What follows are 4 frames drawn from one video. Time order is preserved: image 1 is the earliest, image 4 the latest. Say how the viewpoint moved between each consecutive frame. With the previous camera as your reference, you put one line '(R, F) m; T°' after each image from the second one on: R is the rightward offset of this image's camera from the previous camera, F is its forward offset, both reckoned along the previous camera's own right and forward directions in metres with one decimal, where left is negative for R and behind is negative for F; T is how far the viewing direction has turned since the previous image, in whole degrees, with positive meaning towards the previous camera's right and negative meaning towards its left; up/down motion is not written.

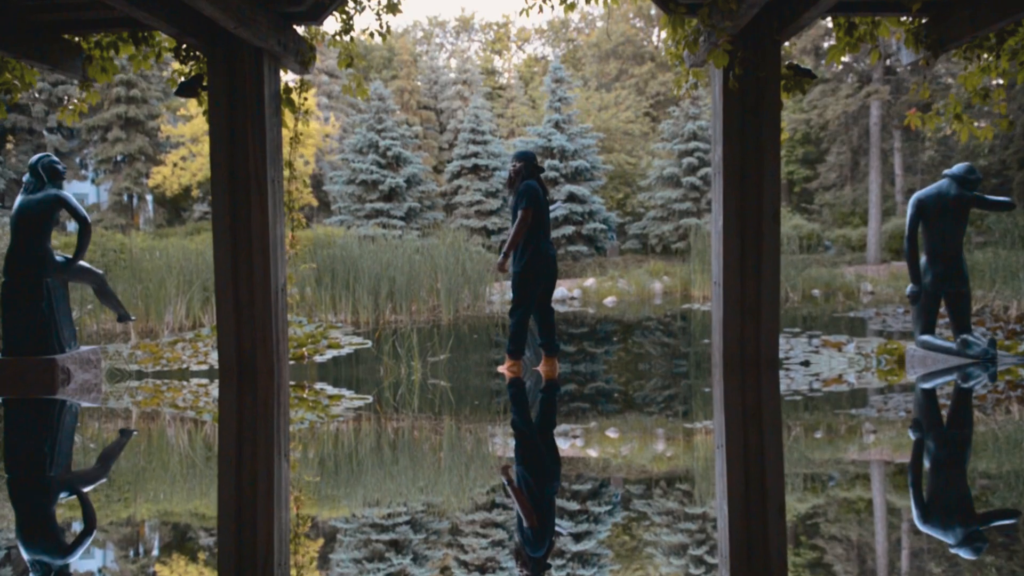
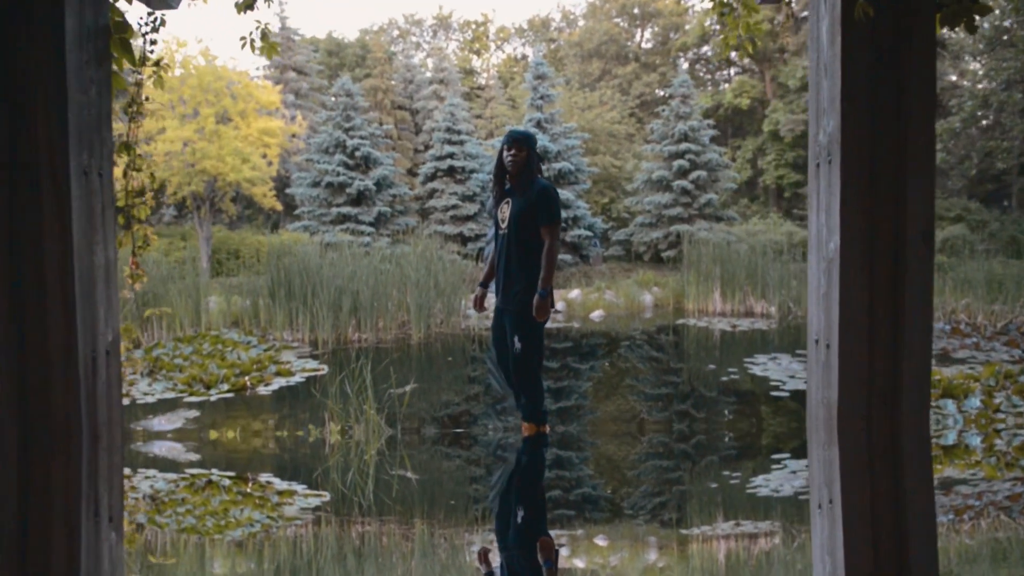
(0.0, +1.1) m; +1°
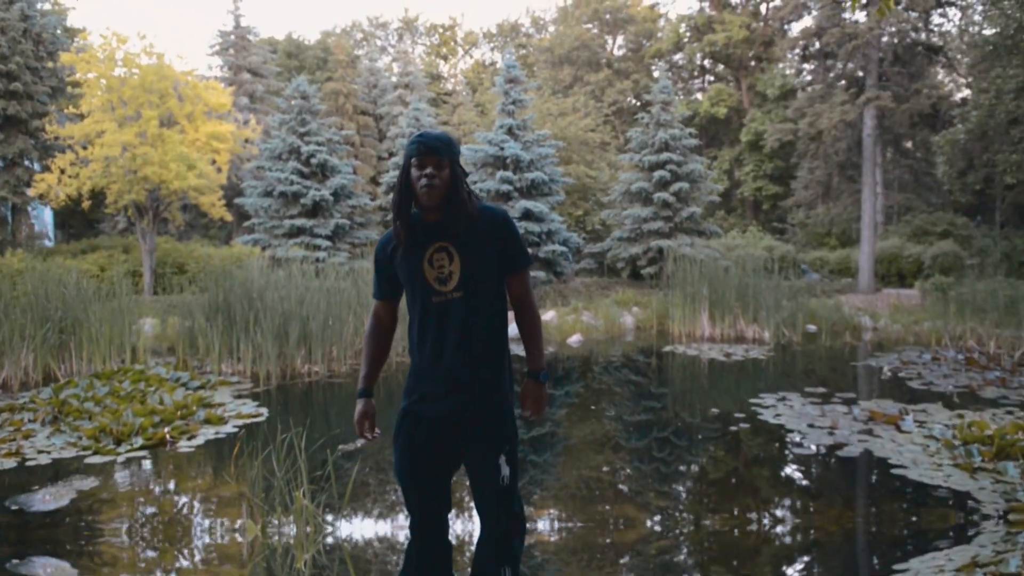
(0.0, +1.0) m; +2°
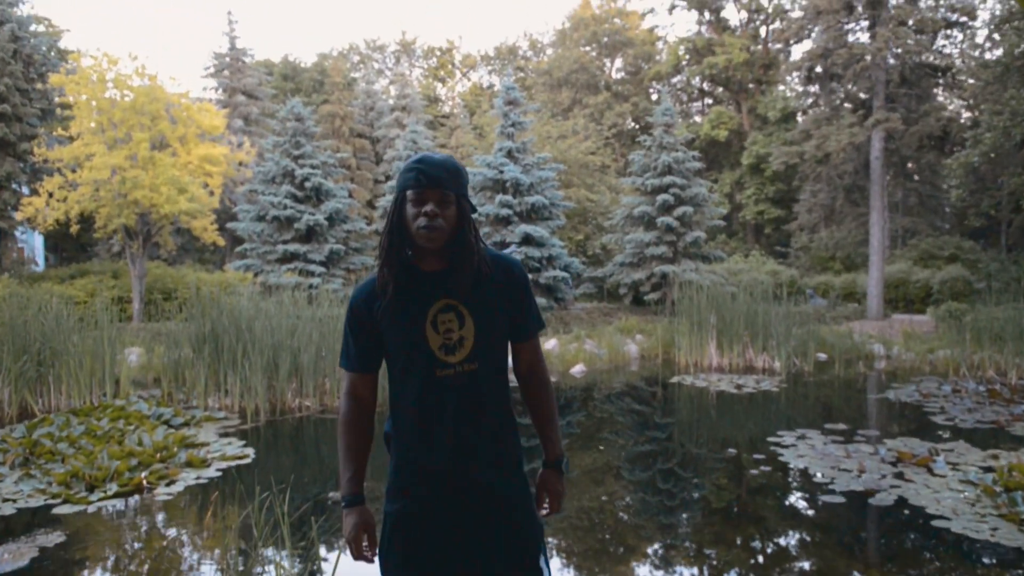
(0.0, +0.4) m; 0°
